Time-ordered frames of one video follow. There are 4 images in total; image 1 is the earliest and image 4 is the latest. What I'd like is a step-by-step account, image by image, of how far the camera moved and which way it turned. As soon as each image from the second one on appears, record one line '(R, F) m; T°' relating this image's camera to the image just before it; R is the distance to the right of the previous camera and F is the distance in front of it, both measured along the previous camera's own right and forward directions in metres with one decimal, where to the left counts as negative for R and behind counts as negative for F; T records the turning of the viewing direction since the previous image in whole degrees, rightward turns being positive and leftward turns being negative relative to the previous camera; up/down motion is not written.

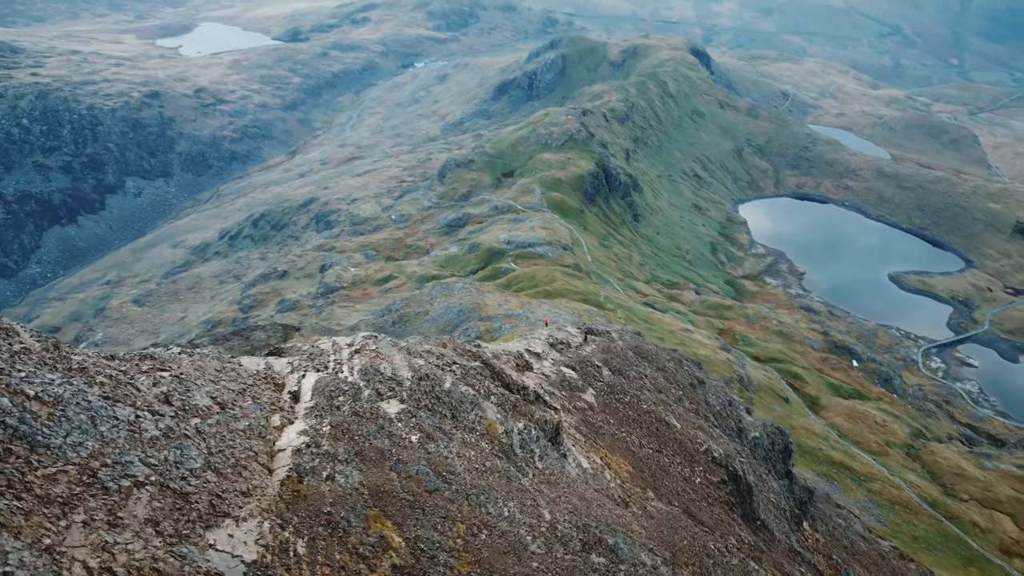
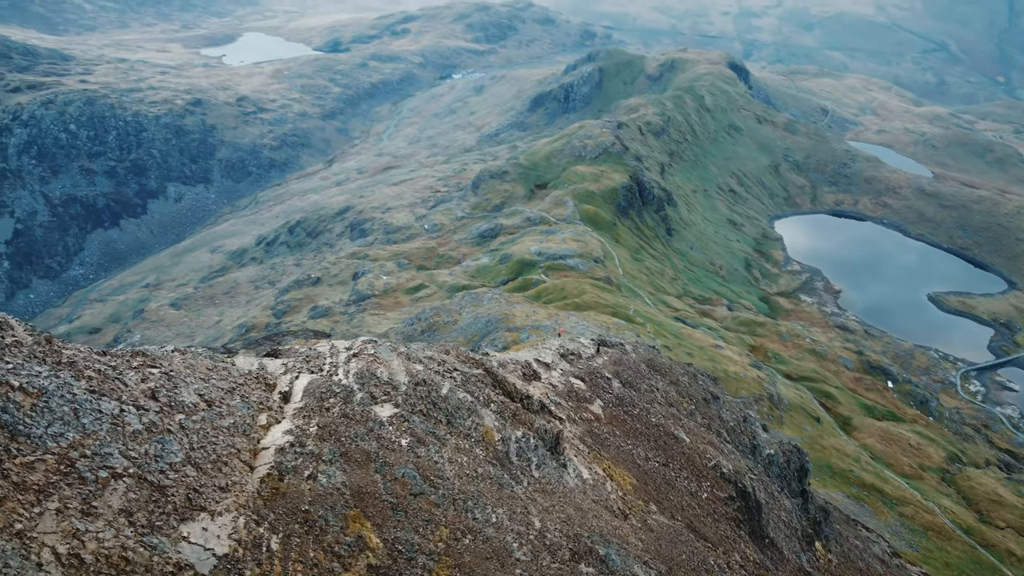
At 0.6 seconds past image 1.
(+12.7, -2.1) m; -2°
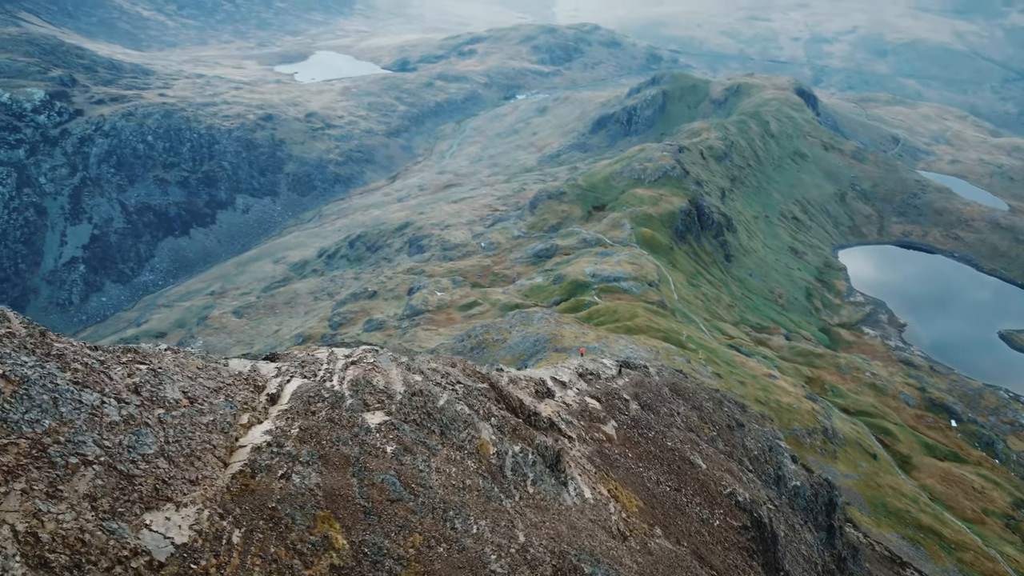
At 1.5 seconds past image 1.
(+22.0, -3.6) m; -4°
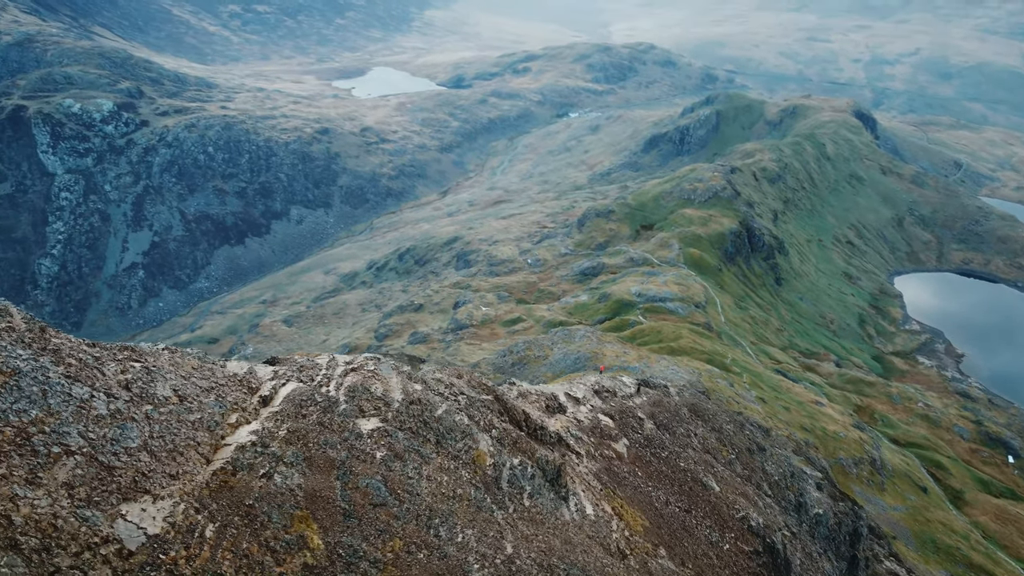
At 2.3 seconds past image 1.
(+18.4, -3.2) m; -3°
